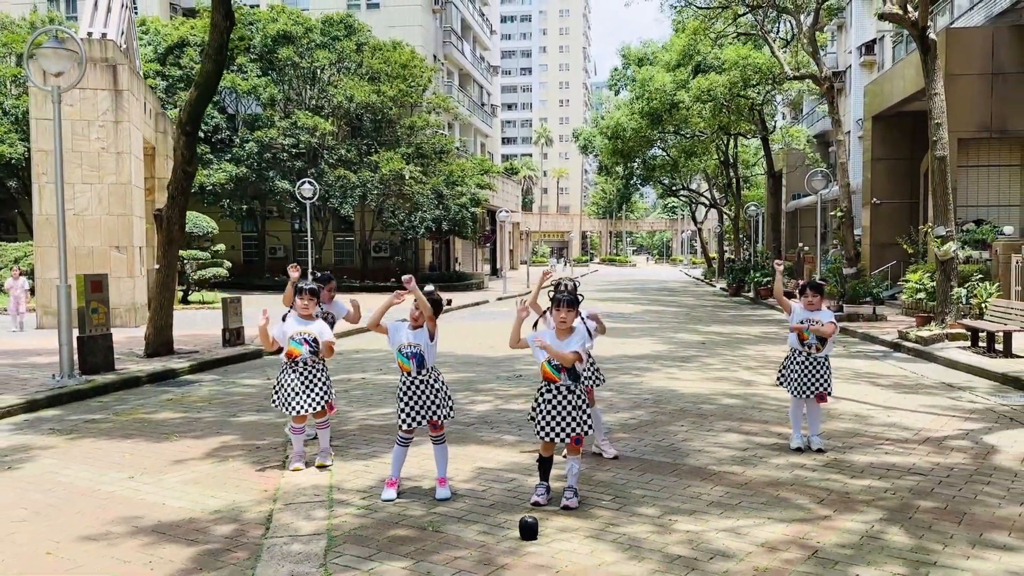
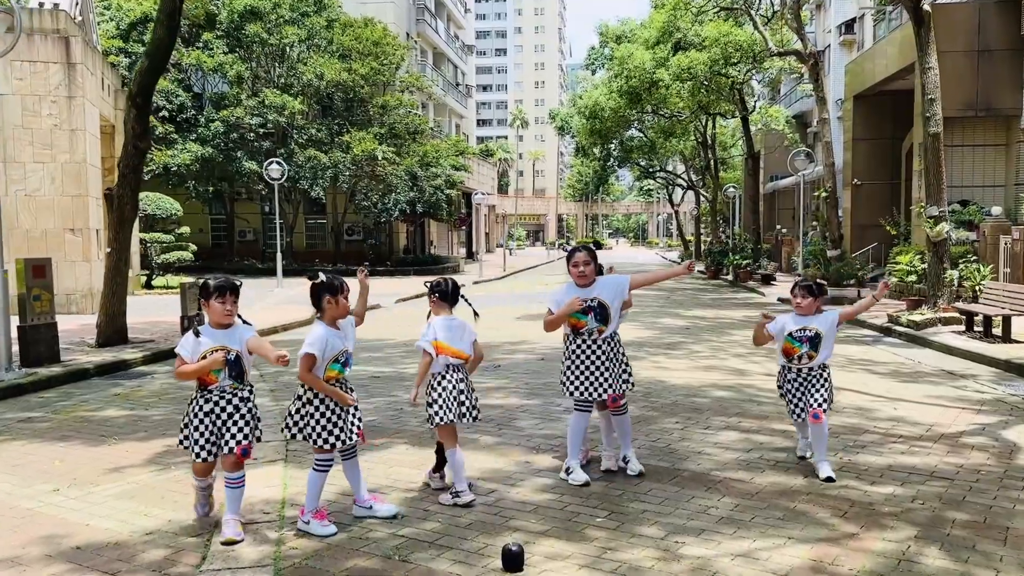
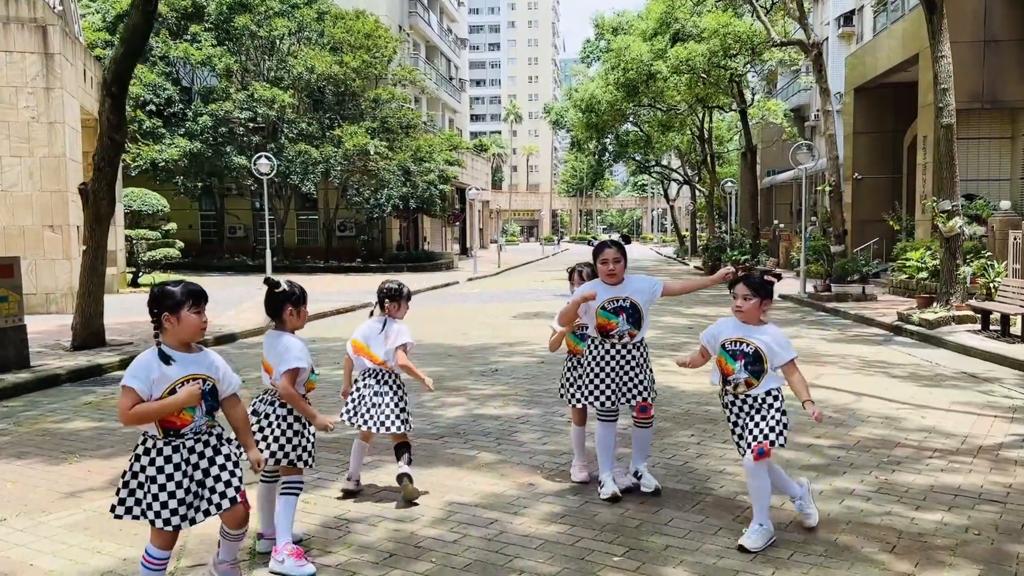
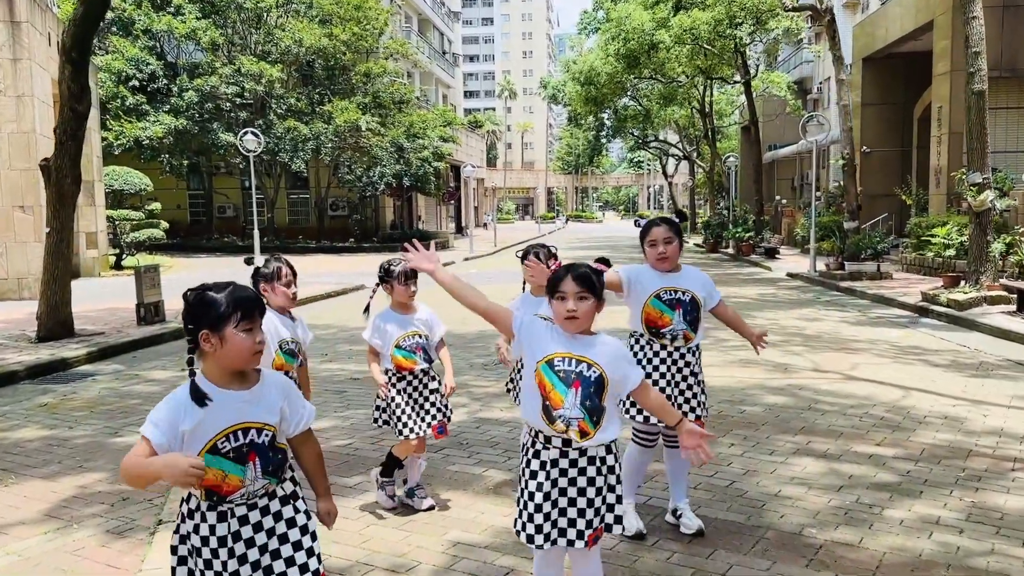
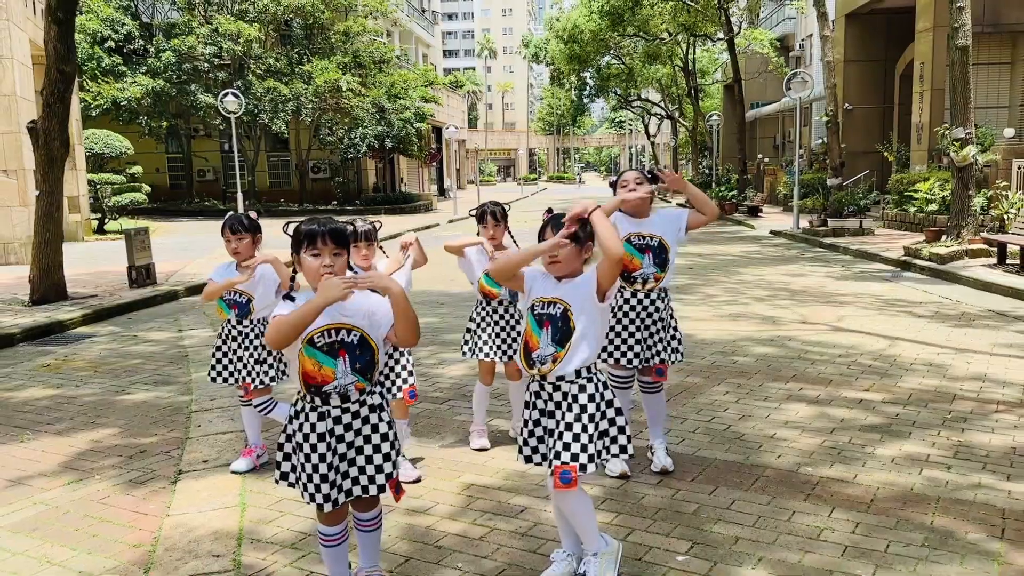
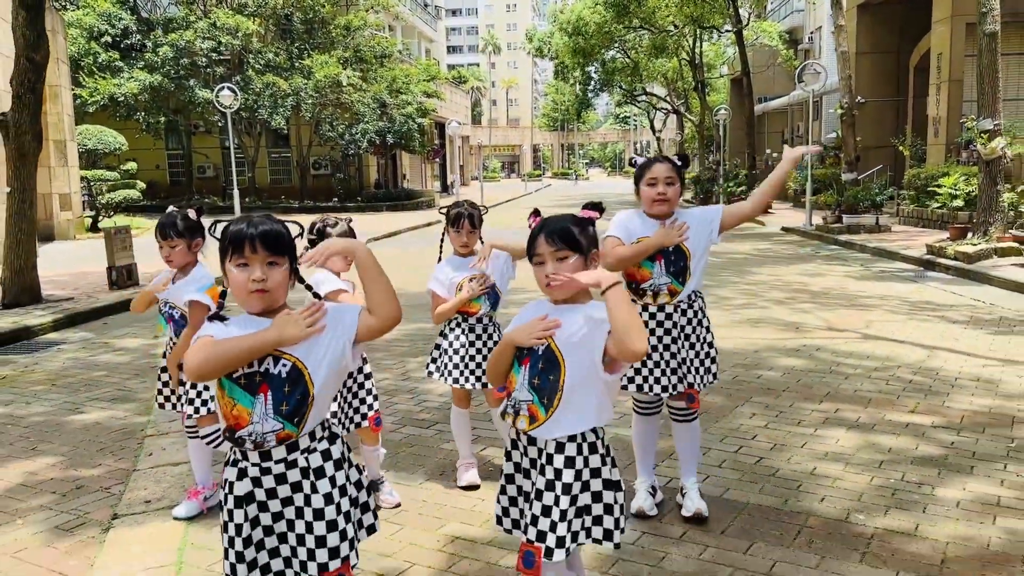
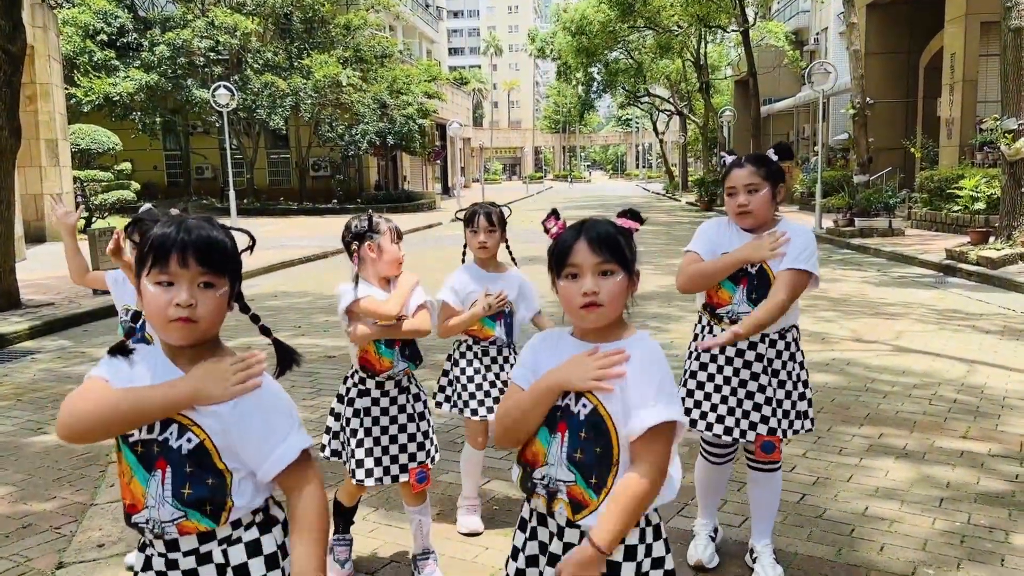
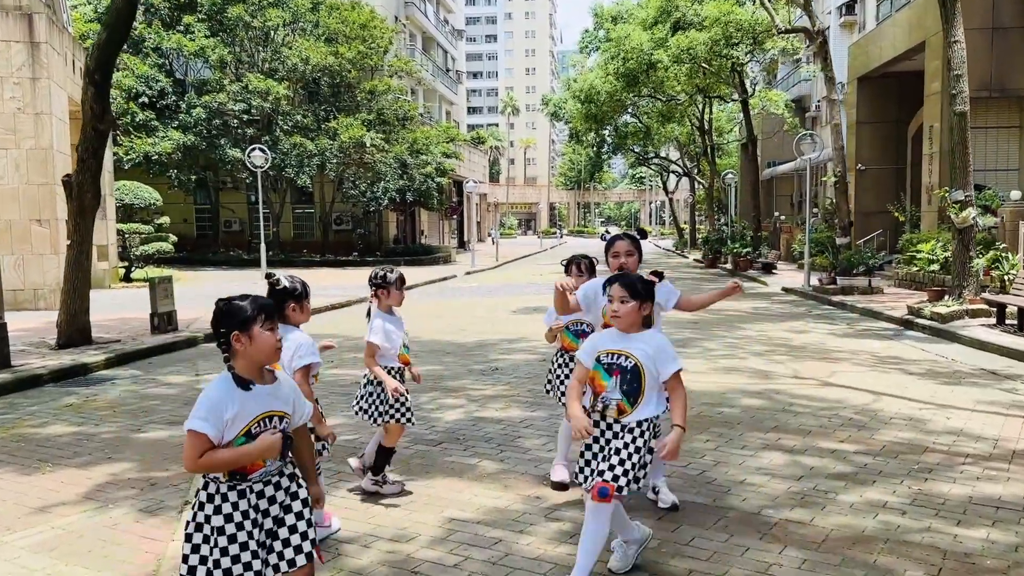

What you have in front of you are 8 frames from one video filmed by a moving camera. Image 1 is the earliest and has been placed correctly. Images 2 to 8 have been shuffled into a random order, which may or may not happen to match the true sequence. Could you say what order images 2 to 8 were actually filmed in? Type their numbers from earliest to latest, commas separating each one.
2, 3, 8, 4, 7, 6, 5
